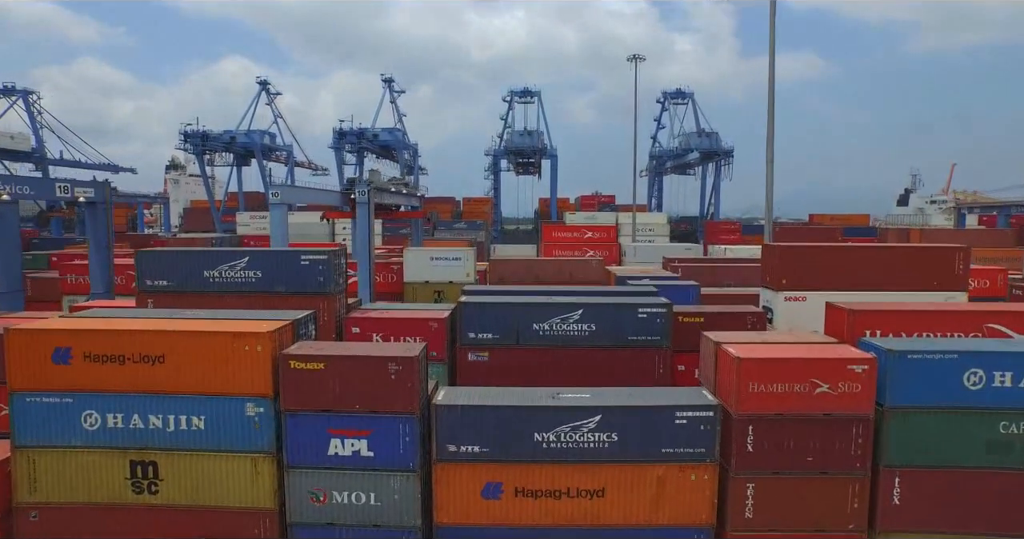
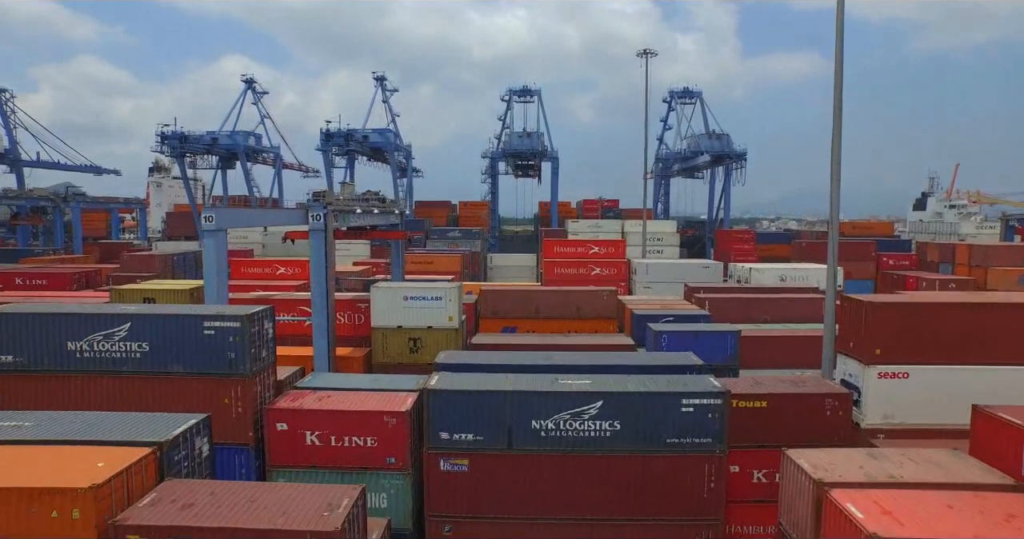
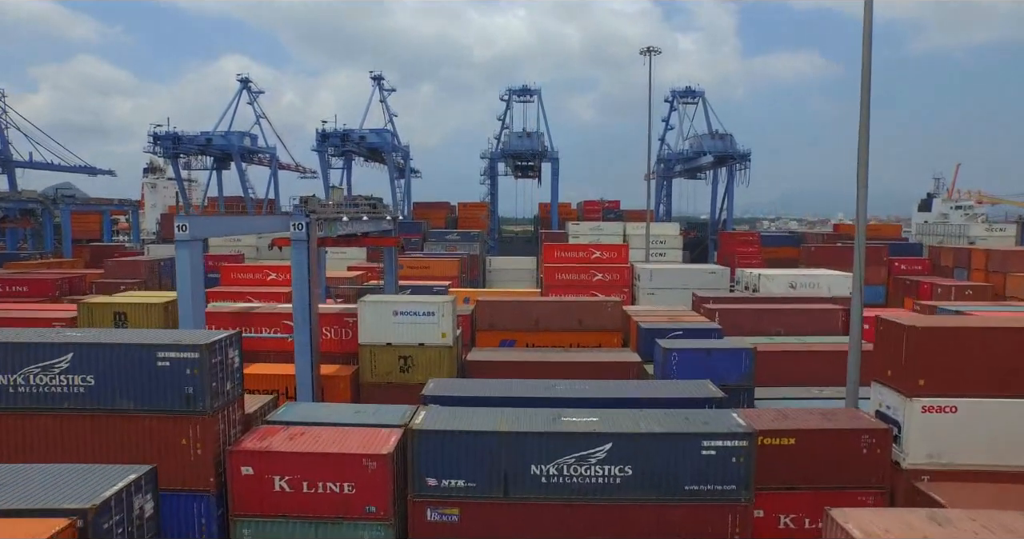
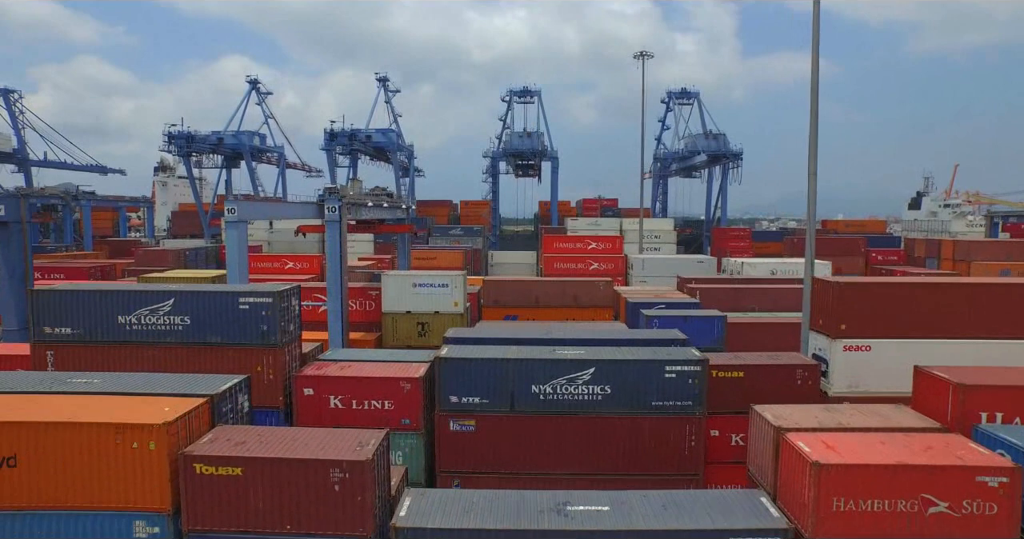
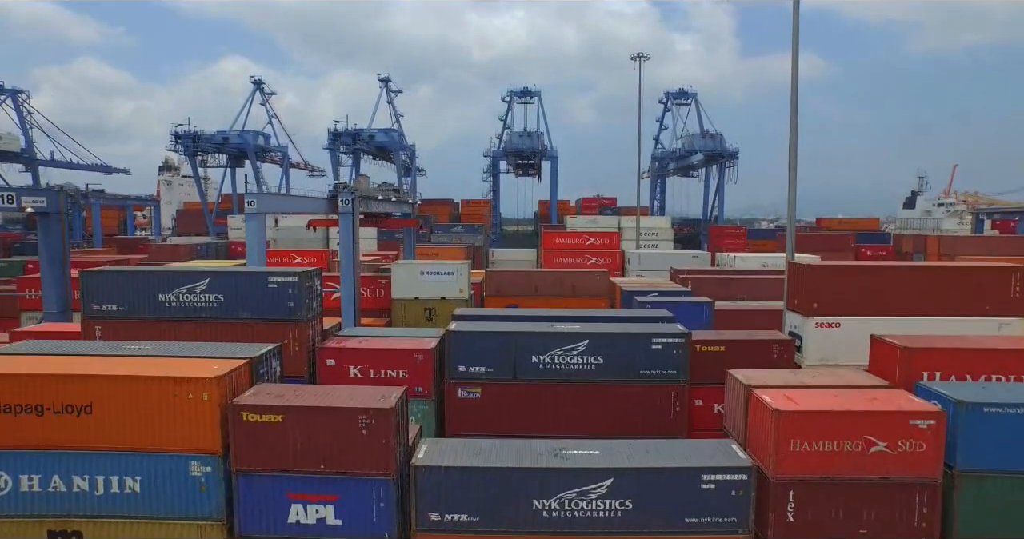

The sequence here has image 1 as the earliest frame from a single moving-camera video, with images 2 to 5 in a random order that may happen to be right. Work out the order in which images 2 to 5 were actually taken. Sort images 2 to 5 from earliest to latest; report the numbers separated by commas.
5, 4, 2, 3
